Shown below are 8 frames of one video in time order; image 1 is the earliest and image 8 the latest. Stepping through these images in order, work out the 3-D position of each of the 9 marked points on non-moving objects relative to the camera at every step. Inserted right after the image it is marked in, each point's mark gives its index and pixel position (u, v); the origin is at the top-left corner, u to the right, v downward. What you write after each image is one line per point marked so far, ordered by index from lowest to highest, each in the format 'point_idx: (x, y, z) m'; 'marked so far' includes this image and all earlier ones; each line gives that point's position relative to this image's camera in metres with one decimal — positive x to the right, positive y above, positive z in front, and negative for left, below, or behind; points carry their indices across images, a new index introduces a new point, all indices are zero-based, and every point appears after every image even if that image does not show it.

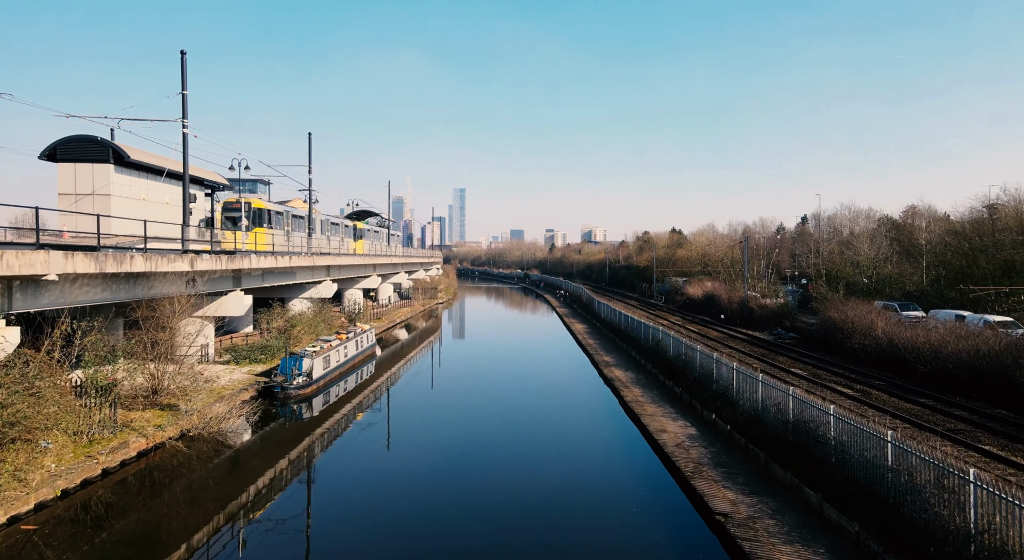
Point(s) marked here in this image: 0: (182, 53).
0: (-8.1, +5.5, +15.4) m
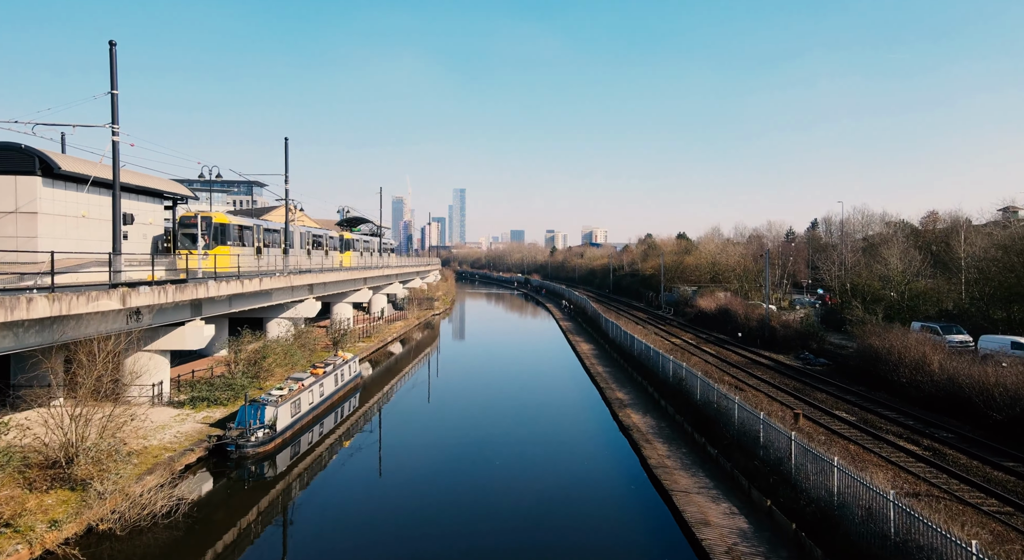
0: (-8.1, +4.8, +12.7) m
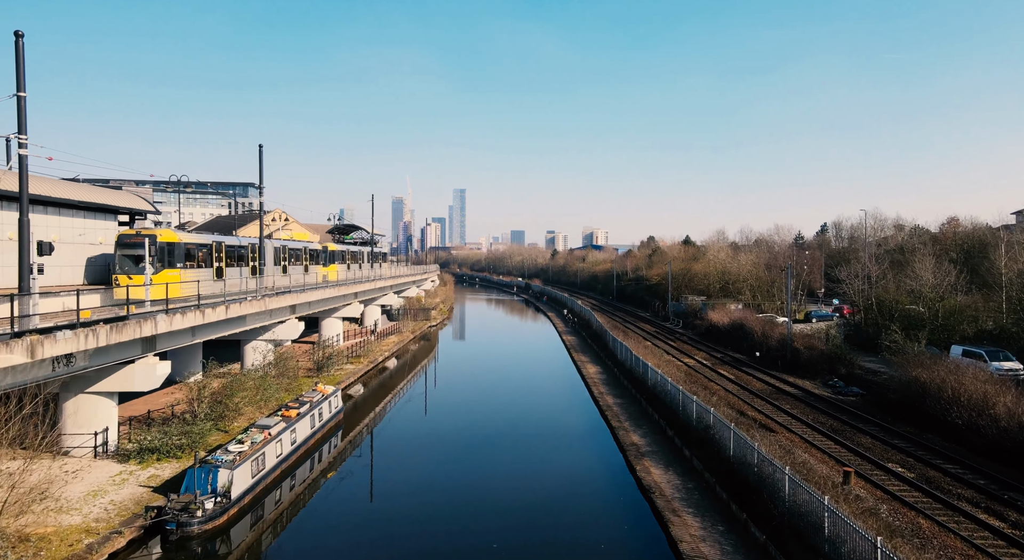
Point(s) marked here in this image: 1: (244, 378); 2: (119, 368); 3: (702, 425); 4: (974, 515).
0: (-8.1, +4.0, +10.3) m
1: (-8.0, -2.9, +18.8) m
2: (-9.3, -2.1, +14.9) m
3: (+4.6, -3.5, +15.4) m
4: (+8.5, -4.3, +11.6) m
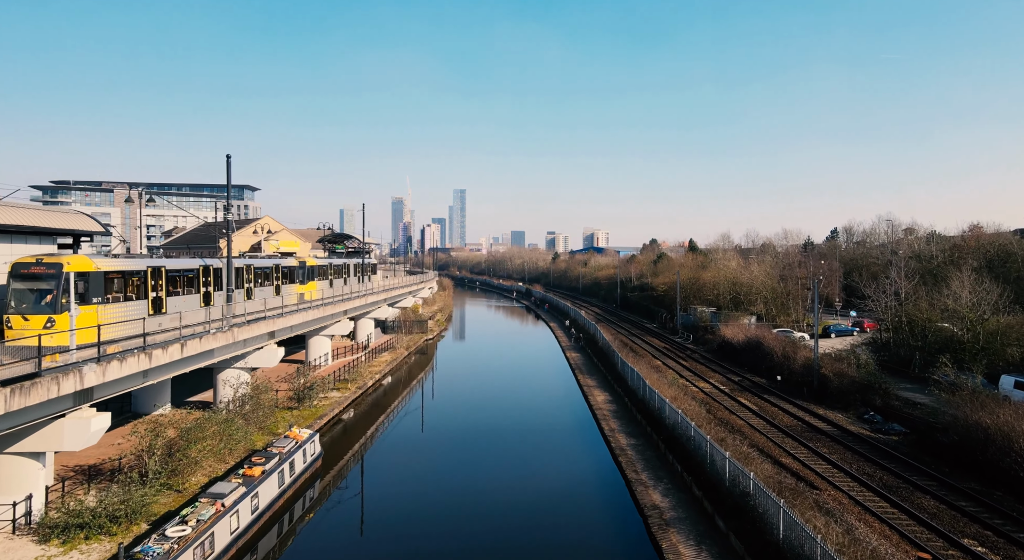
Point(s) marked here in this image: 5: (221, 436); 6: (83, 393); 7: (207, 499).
0: (-8.1, +3.2, +7.9) m
1: (-7.9, -3.7, +16.4) m
2: (-9.3, -2.9, +12.5) m
3: (+4.6, -4.3, +13.0) m
4: (+8.5, -5.1, +9.2) m
5: (-7.7, -4.1, +16.4) m
6: (-8.7, -2.2, +12.6) m
7: (-6.0, -4.3, +12.4) m
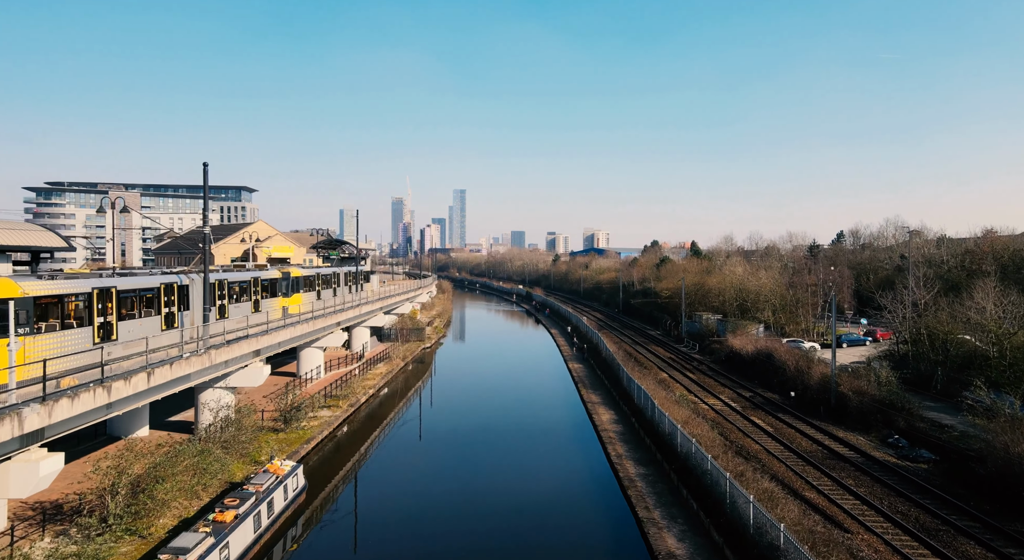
0: (-8.1, +2.8, +6.5) m
1: (-7.9, -4.2, +15.0) m
2: (-9.3, -3.3, +11.1) m
3: (+4.6, -4.8, +11.6) m
4: (+8.5, -5.6, +7.8) m
5: (-7.7, -4.6, +15.1) m
6: (-8.7, -2.7, +11.2) m
7: (-6.0, -4.8, +11.0) m
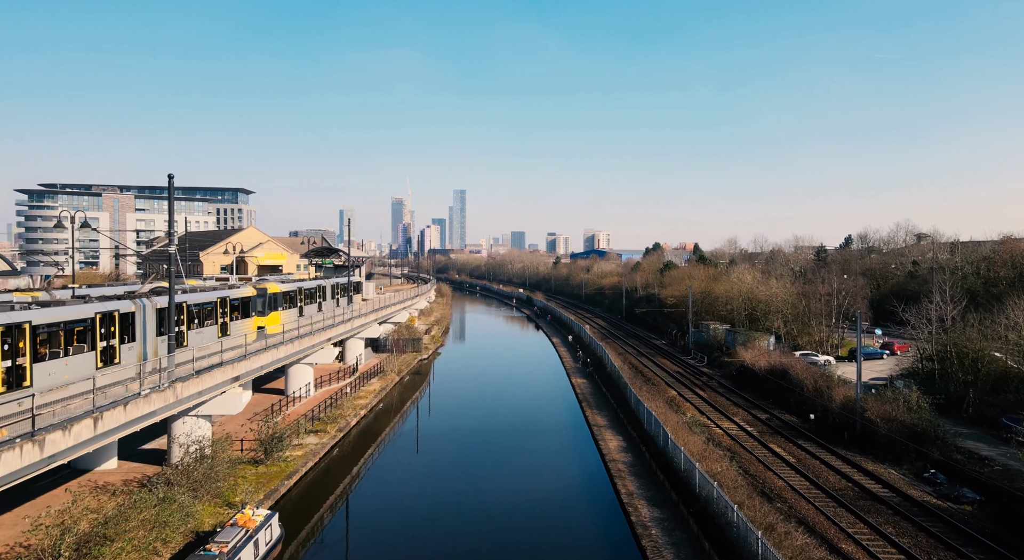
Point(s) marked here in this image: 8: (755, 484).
0: (-8.1, +2.2, +4.8) m
1: (-7.9, -4.8, +13.2) m
2: (-9.3, -3.9, +9.4) m
3: (+4.7, -5.4, +9.9) m
4: (+8.5, -6.2, +6.1) m
5: (-7.6, -5.2, +13.3) m
6: (-8.7, -3.3, +9.5) m
7: (-6.0, -5.4, +9.3) m
8: (+6.8, -5.6, +17.6) m
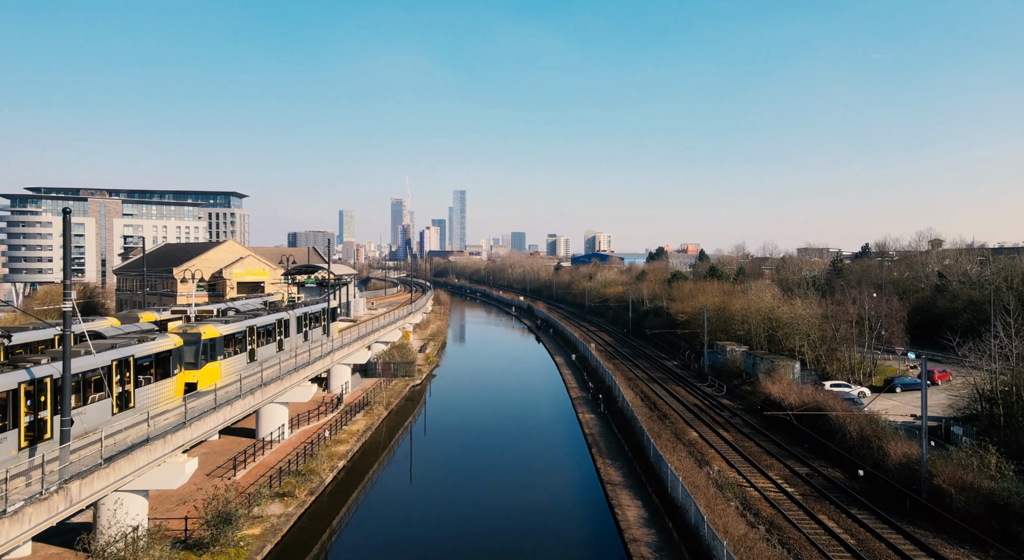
0: (-8.1, +1.0, +1.3) m
1: (-7.9, -6.0, +9.7) m
2: (-9.3, -5.1, +5.9) m
3: (+4.7, -6.5, +6.4) m
4: (+8.5, -7.3, +2.6) m
5: (-7.6, -6.4, +9.8) m
6: (-8.7, -4.5, +6.0) m
7: (-6.0, -6.5, +5.8) m
8: (+6.8, -6.8, +14.0) m
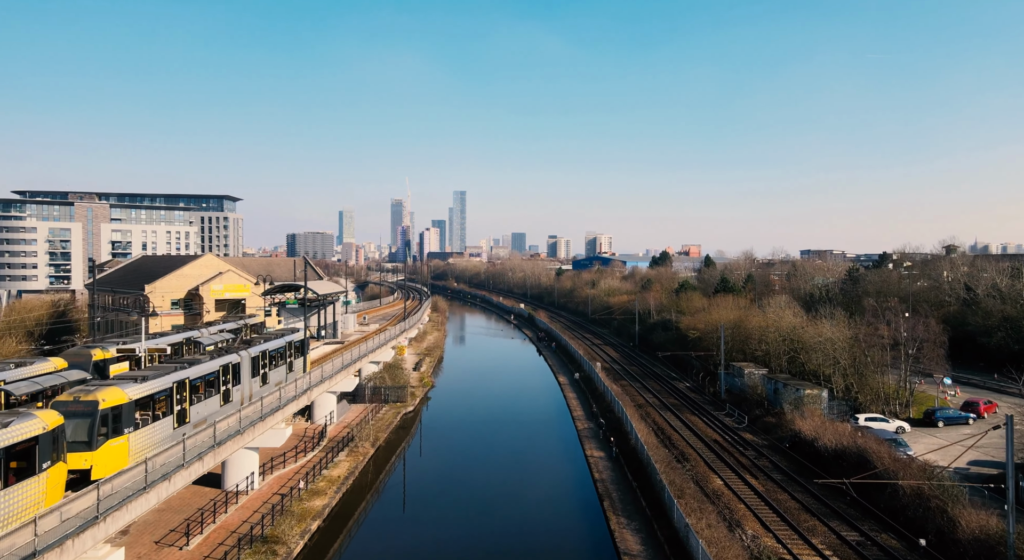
0: (-8.1, -0.1, -1.9) m
1: (-7.9, -7.0, +6.5) m
2: (-9.3, -6.2, +2.7) m
3: (+4.7, -7.6, +3.2) m
4: (+8.6, -8.4, -0.6) m
5: (-7.6, -7.5, +6.6) m
6: (-8.6, -5.6, +2.8) m
7: (-6.0, -7.6, +2.6) m
8: (+6.8, -7.9, +10.8) m
